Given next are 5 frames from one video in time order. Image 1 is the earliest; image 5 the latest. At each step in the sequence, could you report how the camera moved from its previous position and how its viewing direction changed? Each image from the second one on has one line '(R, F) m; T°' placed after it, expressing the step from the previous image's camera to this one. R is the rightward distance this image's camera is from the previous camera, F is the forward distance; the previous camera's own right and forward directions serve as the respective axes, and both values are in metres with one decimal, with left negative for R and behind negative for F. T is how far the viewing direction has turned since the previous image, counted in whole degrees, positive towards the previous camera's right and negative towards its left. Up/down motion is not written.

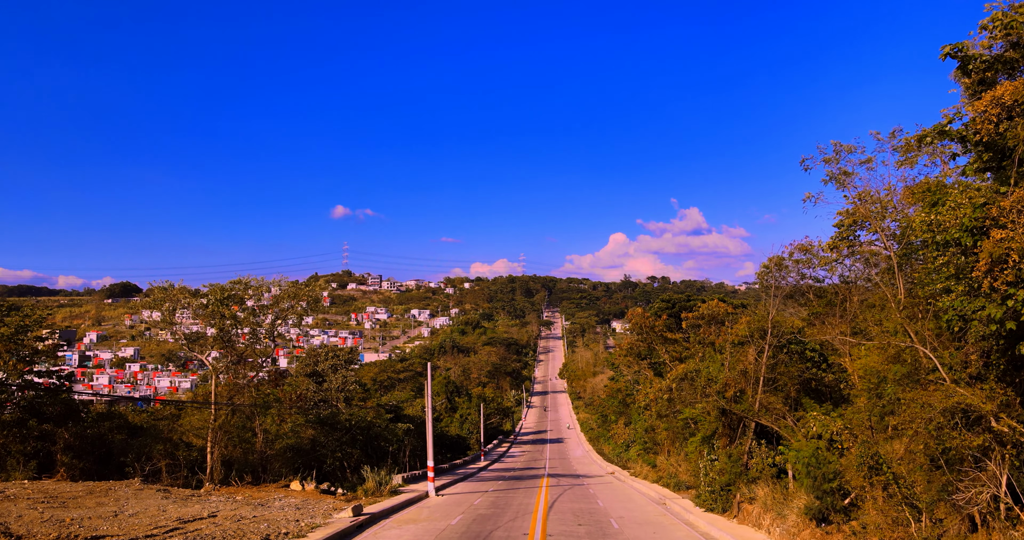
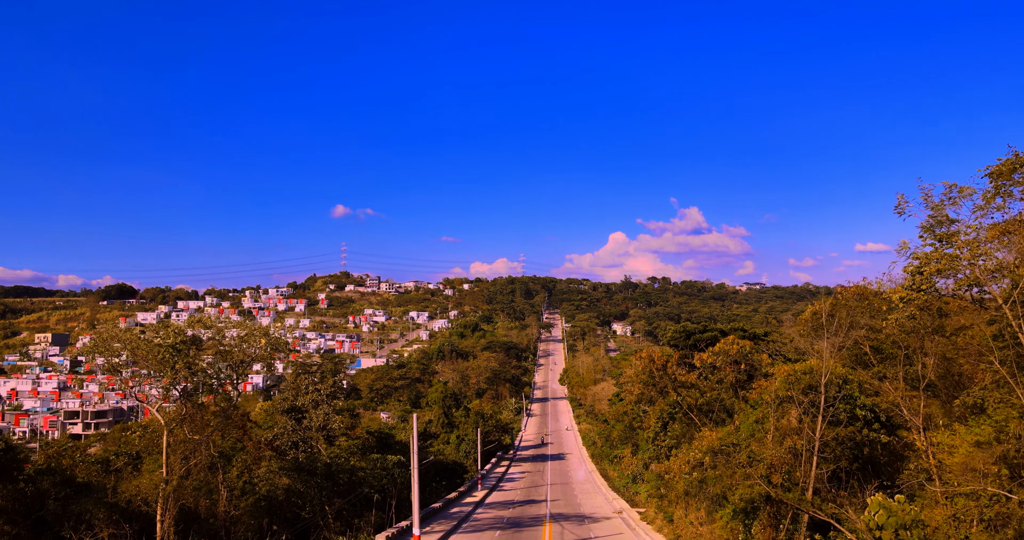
(0.0, +2.2) m; 0°
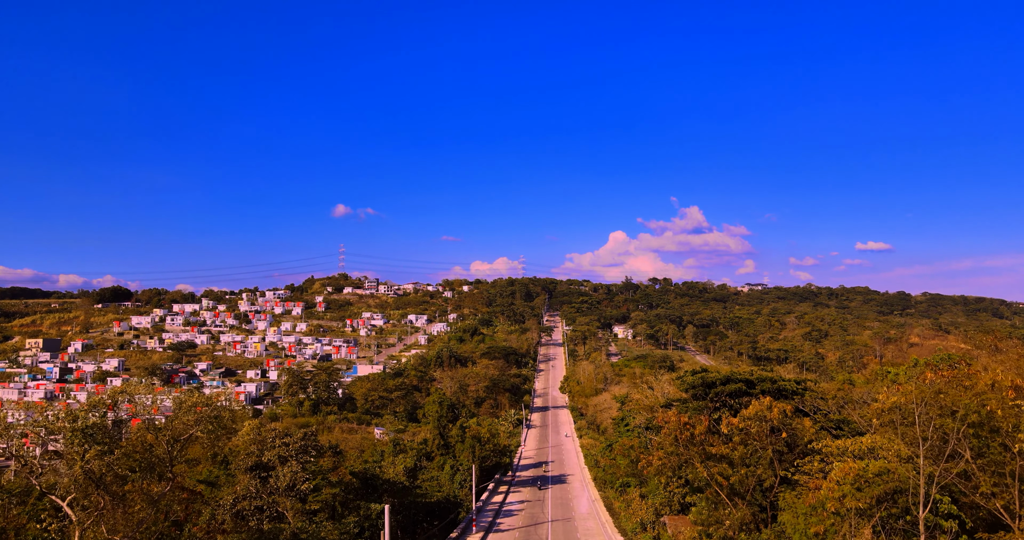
(+0.2, +2.7) m; 0°
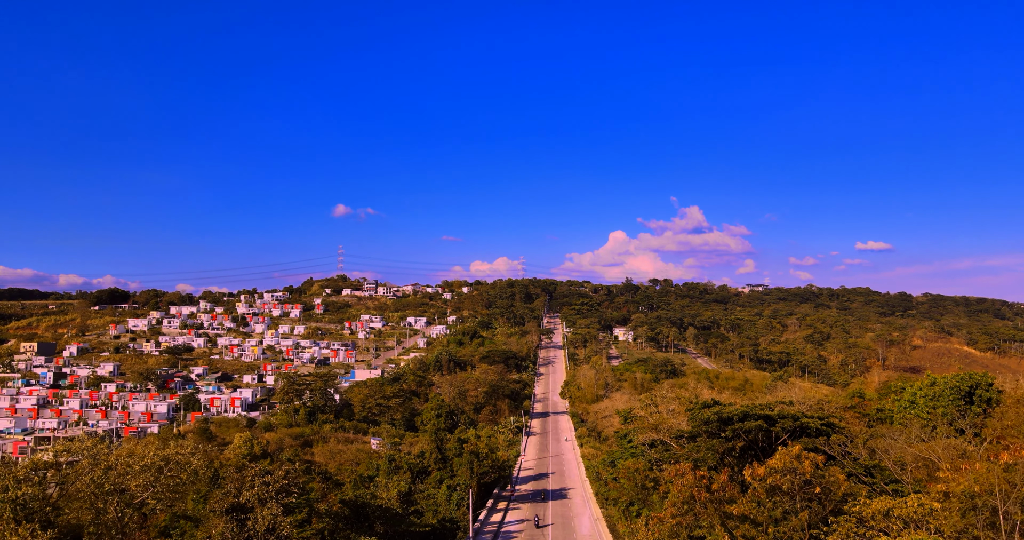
(+0.1, +1.4) m; 0°
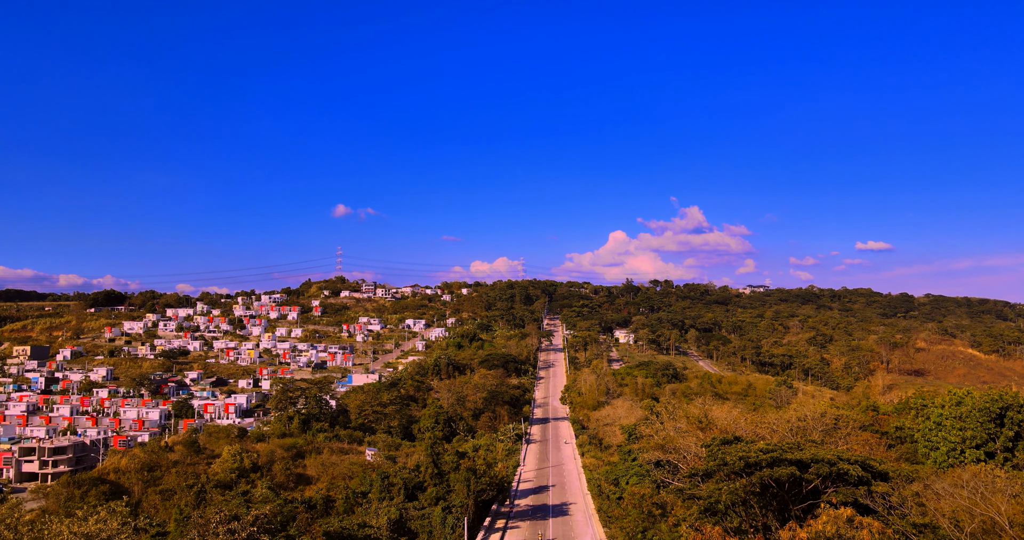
(+0.1, +1.9) m; 0°
